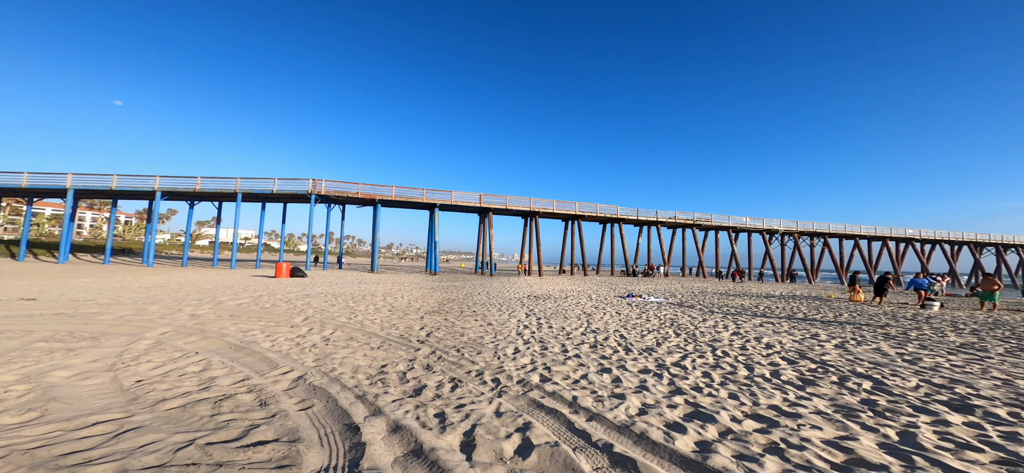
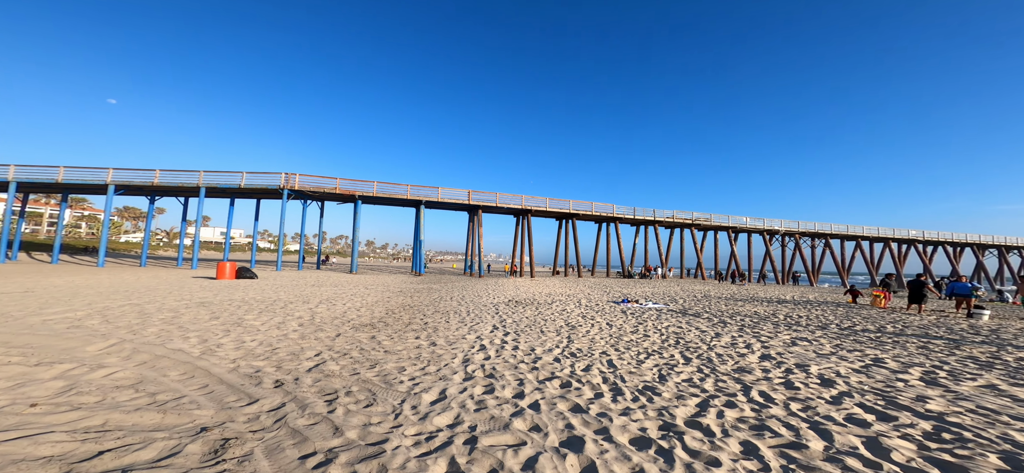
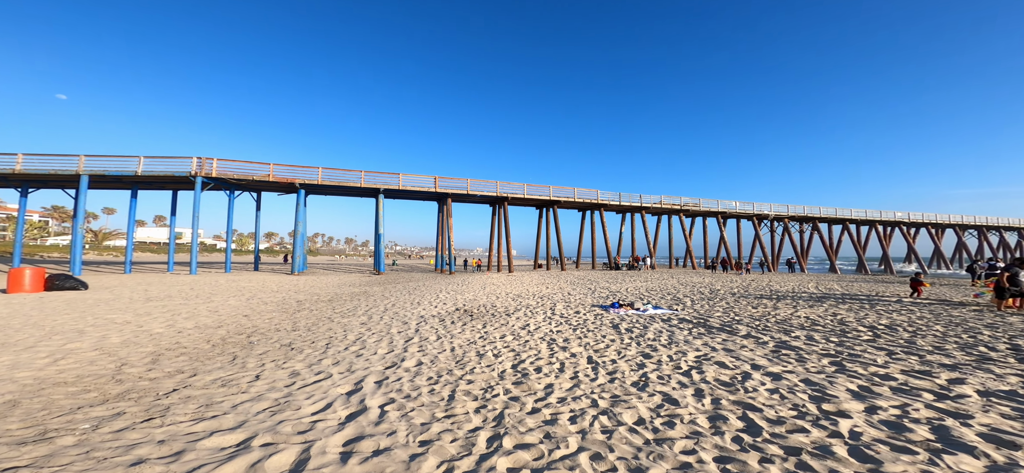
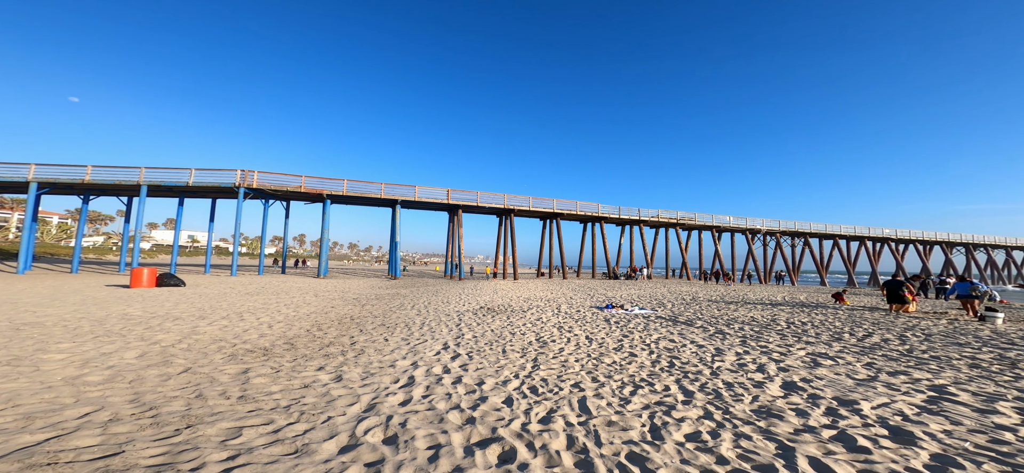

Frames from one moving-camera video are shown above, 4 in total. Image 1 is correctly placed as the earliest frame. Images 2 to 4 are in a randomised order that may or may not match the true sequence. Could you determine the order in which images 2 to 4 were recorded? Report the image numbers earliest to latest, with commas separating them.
2, 4, 3
